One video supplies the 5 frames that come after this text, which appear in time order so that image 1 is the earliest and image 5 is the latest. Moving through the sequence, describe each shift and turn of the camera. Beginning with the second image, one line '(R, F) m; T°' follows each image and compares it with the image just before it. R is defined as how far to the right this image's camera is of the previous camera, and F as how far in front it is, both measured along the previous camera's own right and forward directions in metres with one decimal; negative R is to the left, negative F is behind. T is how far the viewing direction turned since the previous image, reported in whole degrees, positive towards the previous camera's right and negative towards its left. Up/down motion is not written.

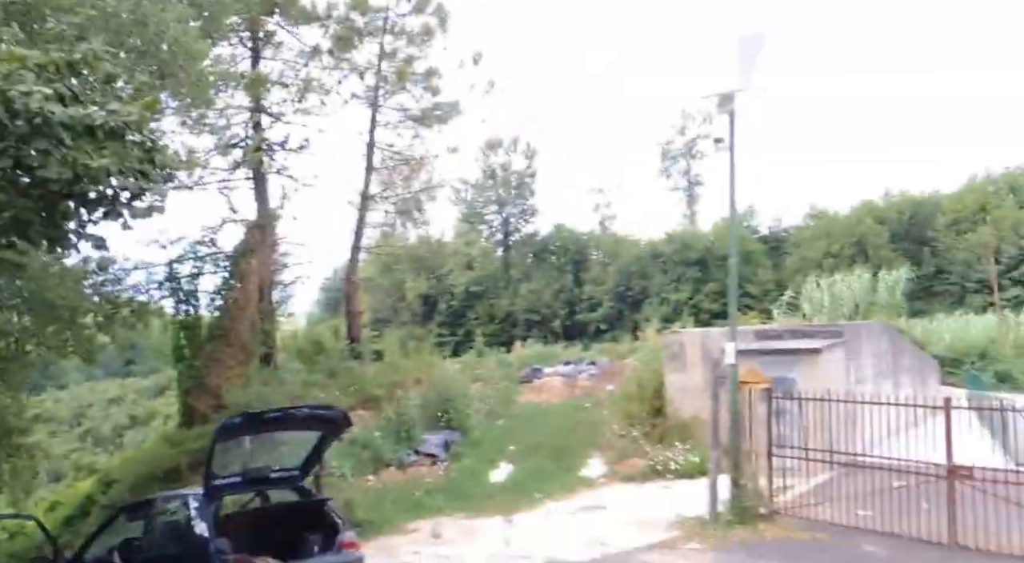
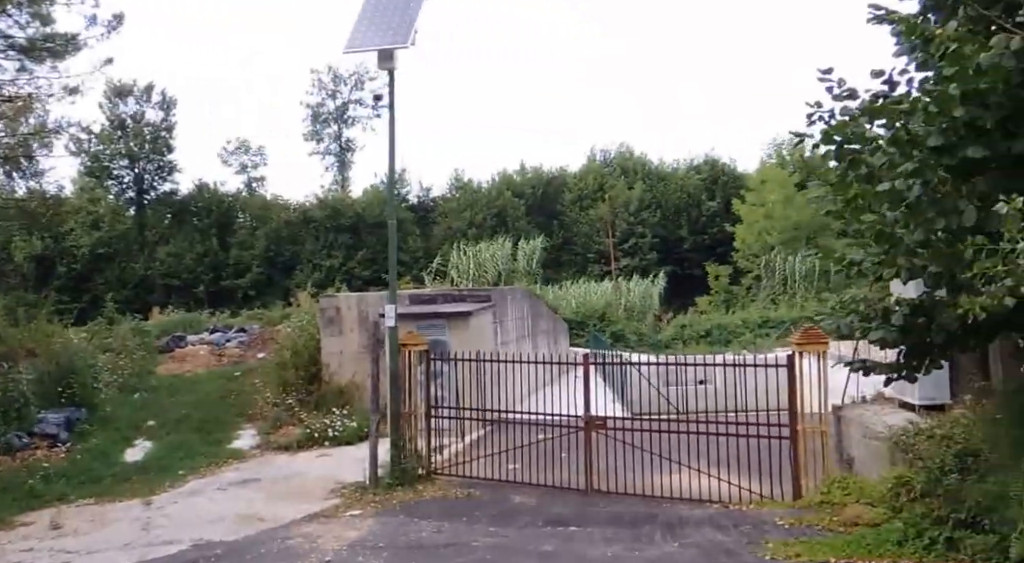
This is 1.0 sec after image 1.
(-0.2, +0.7) m; +26°
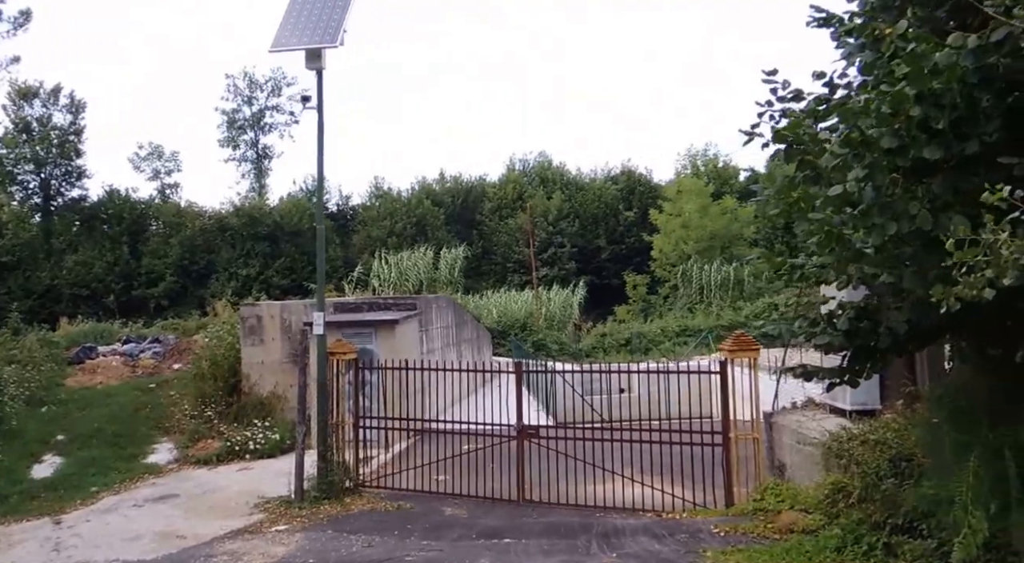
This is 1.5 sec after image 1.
(-0.1, +0.2) m; +5°
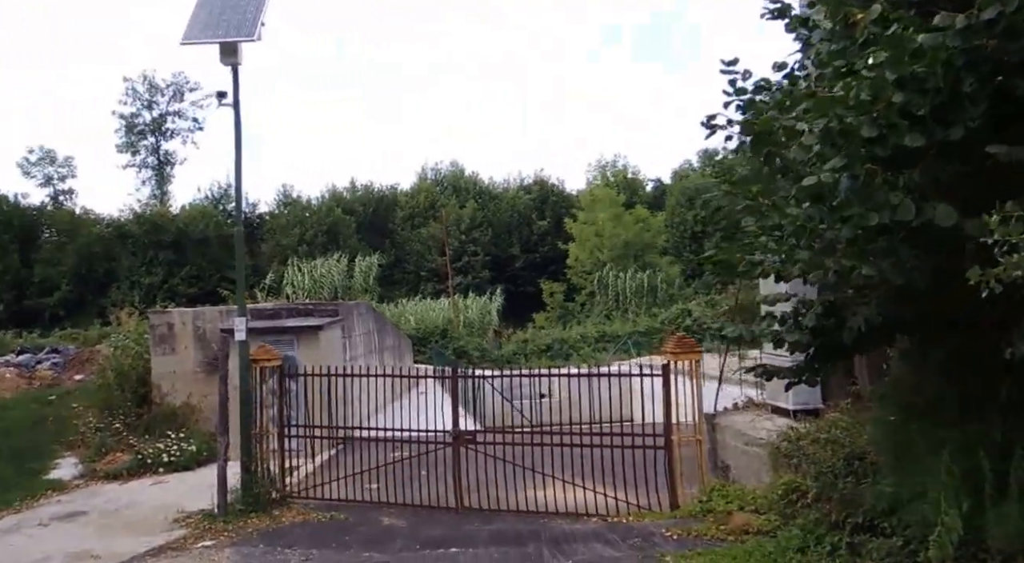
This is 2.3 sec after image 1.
(-0.3, +0.2) m; +5°
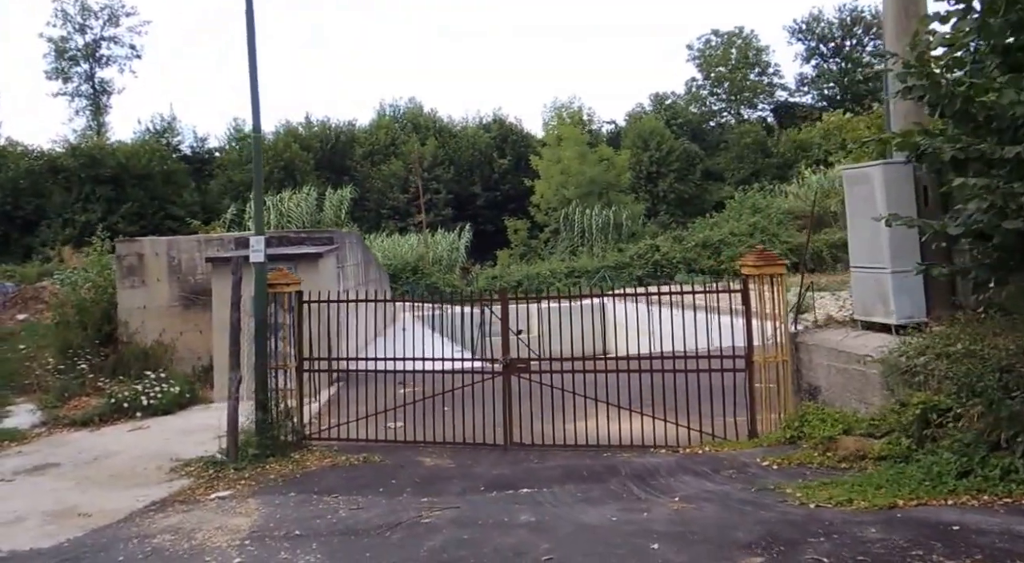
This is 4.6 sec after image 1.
(-1.6, +1.5) m; +4°
